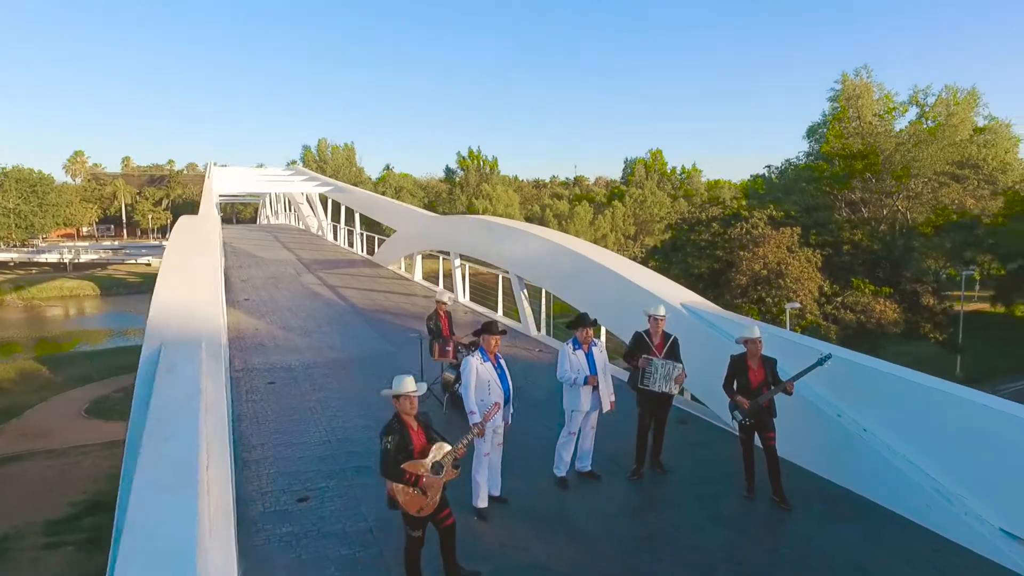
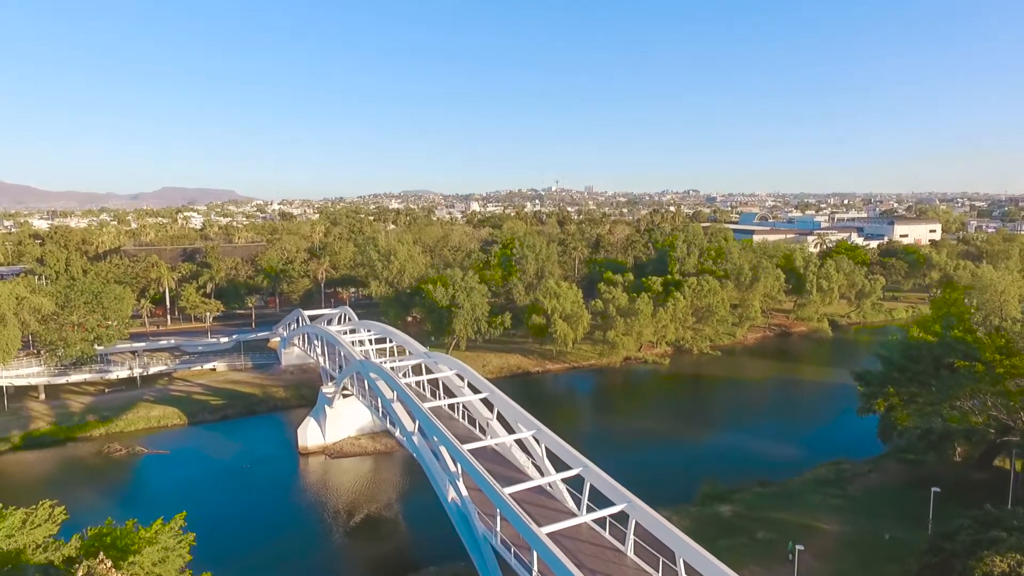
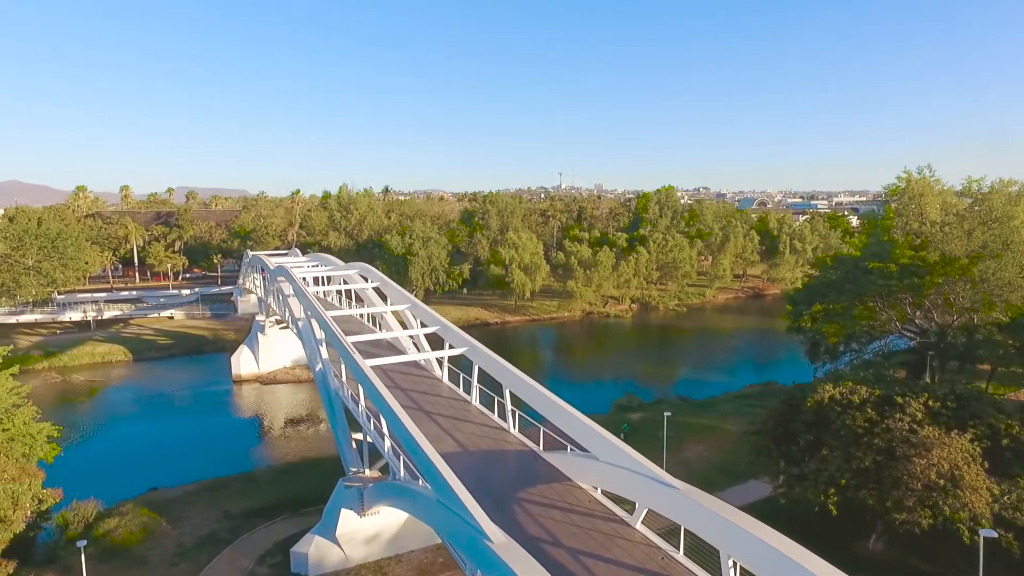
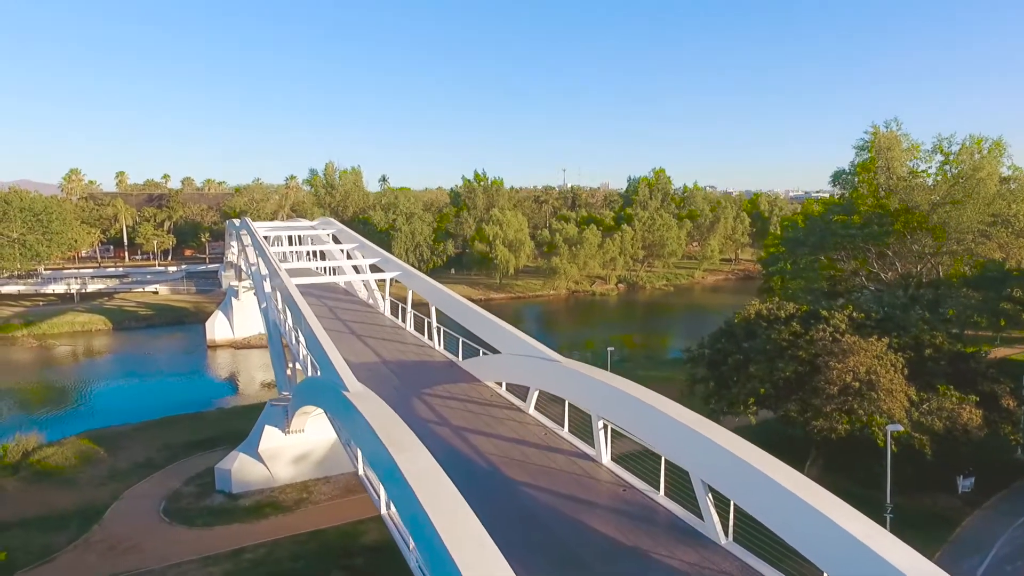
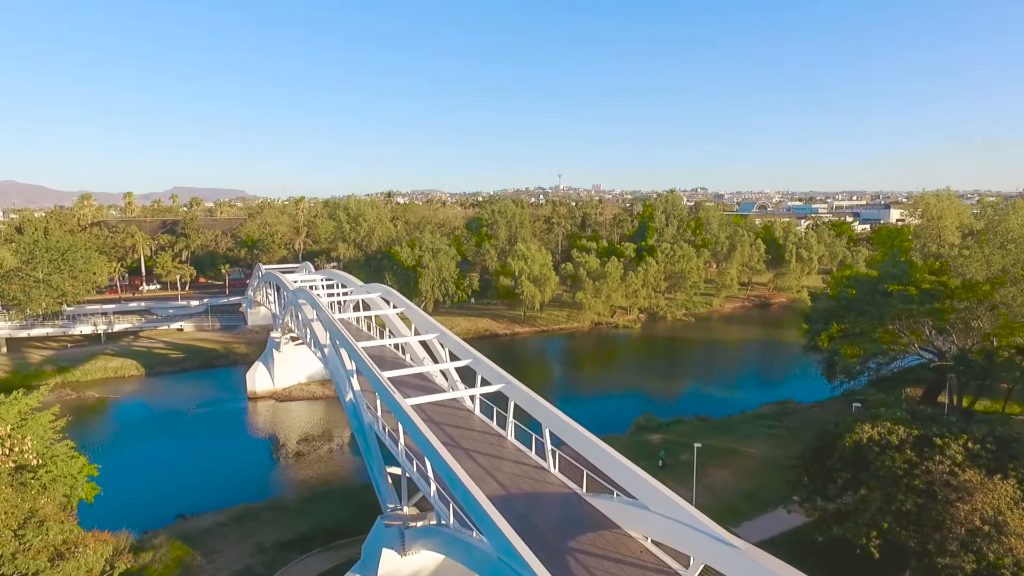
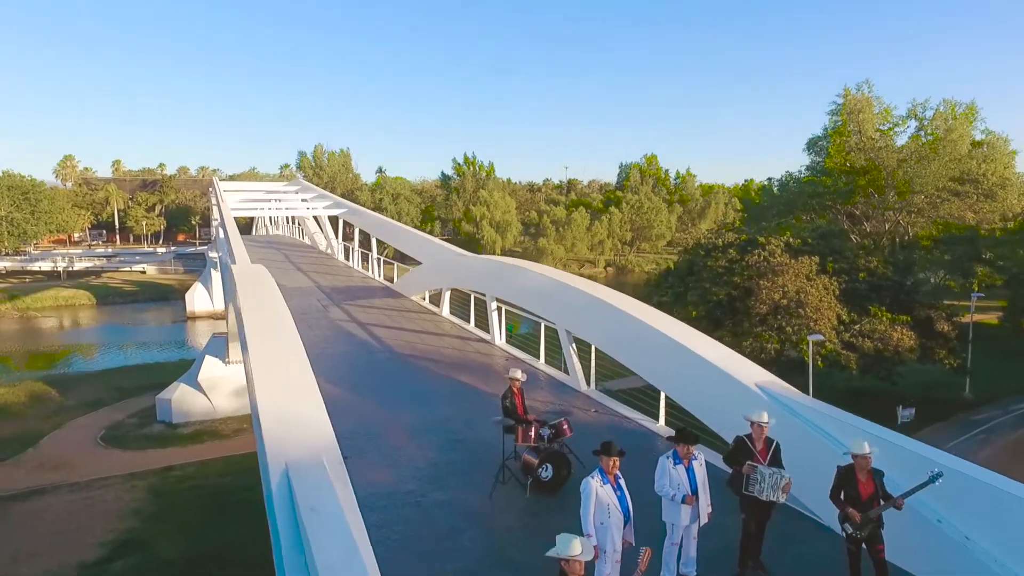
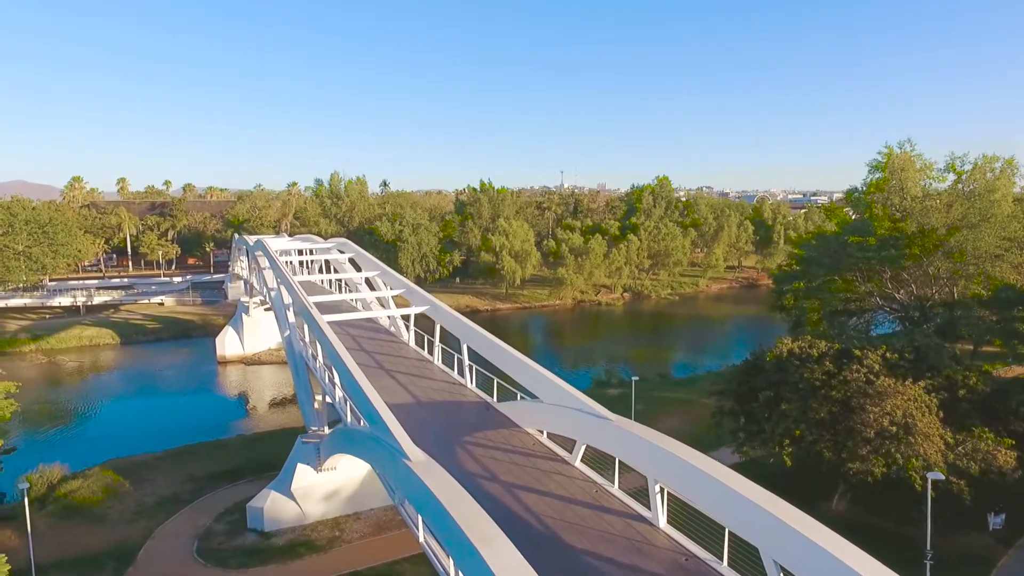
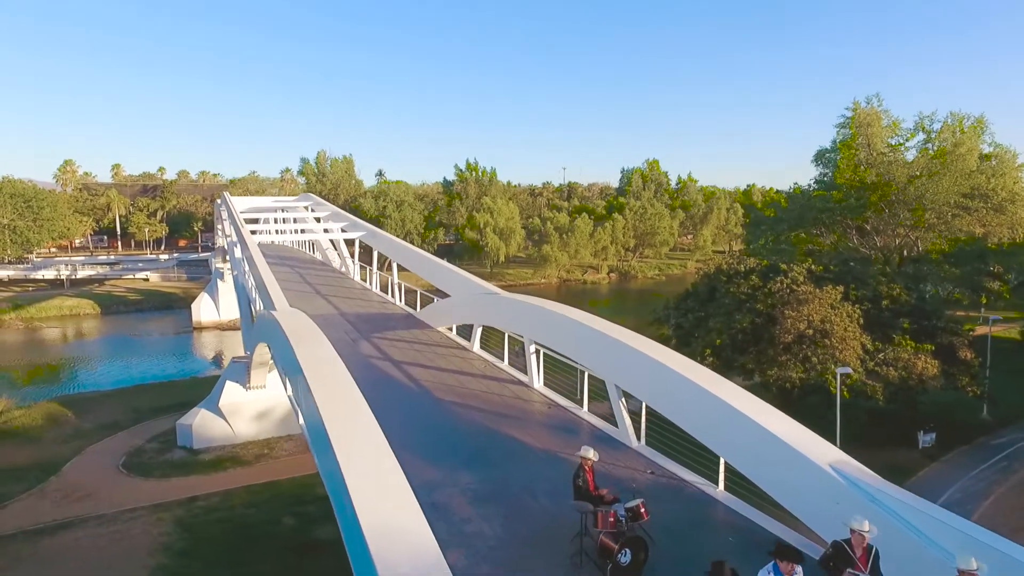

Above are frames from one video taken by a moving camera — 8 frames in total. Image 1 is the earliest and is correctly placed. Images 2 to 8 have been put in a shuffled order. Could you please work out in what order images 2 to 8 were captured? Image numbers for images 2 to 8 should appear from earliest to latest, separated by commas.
6, 8, 4, 7, 3, 5, 2
